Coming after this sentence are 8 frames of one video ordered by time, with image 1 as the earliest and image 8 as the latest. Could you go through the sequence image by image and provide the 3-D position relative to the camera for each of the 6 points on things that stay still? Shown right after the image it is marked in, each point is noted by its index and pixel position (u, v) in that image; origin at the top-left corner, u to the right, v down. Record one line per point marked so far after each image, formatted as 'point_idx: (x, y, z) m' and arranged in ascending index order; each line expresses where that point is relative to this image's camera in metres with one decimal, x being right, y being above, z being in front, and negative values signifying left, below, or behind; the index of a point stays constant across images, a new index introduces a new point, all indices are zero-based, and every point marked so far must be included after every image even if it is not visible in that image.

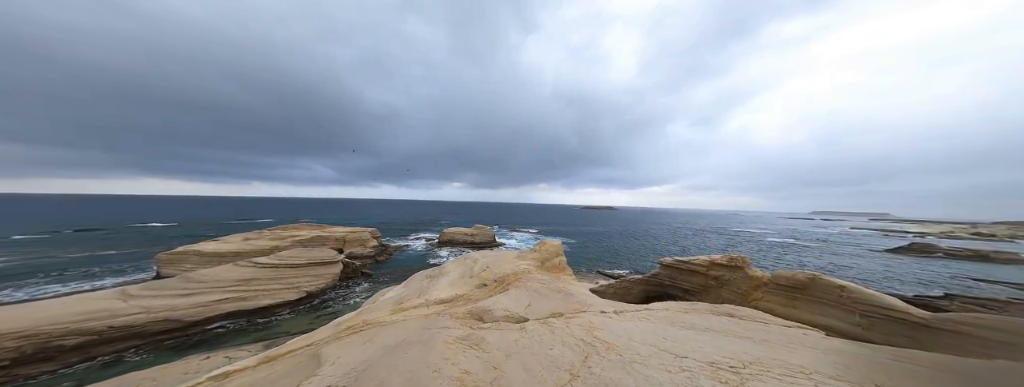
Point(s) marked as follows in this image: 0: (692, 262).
0: (+7.7, -2.9, +10.3) m
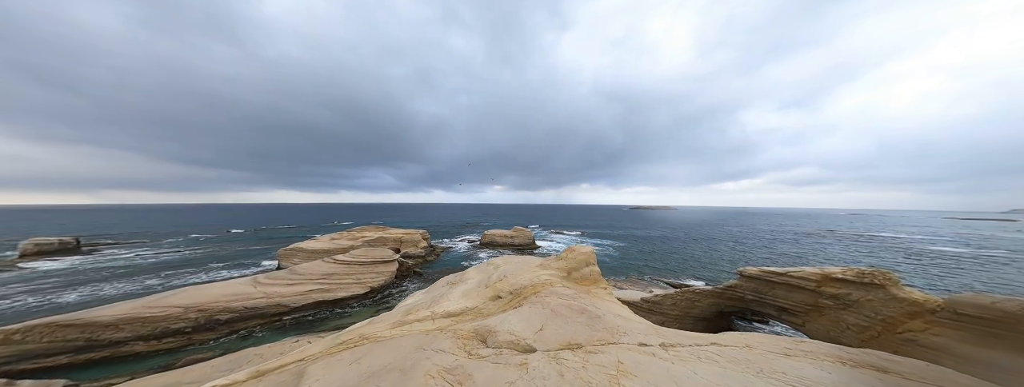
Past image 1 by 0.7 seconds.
0: (+9.5, -2.7, +8.2) m
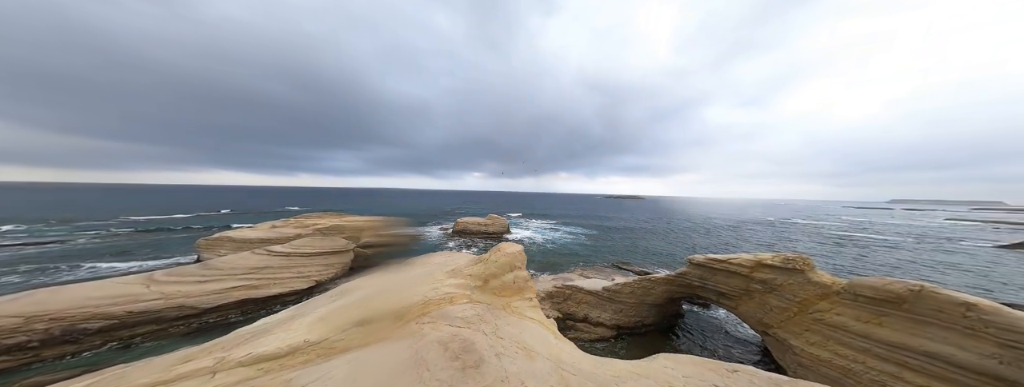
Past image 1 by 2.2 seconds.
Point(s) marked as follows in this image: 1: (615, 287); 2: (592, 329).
0: (+8.0, -2.5, +8.9) m
1: (+6.4, -5.5, +14.5) m
2: (+5.2, -8.0, +14.3) m
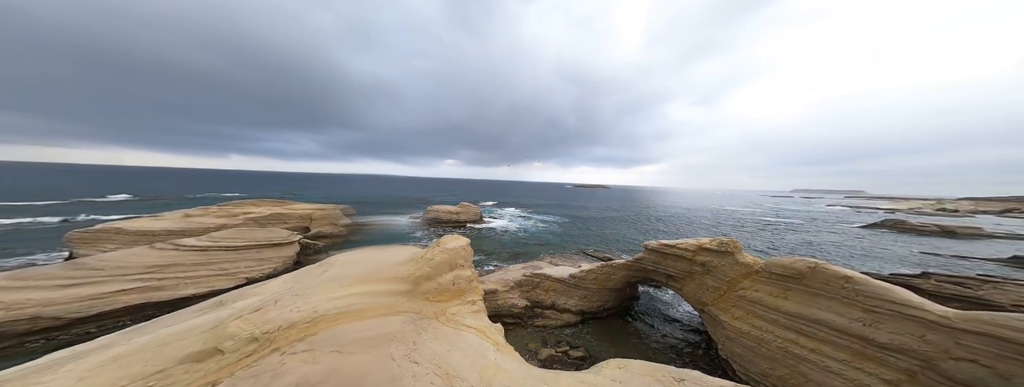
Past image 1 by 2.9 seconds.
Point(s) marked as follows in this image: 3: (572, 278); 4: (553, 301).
0: (+6.6, -2.1, +9.8) m
1: (+4.3, -4.8, +15.2) m
2: (+3.1, -7.3, +15.0) m
3: (+3.8, -5.1, +15.2) m
4: (+2.8, -6.6, +15.3) m
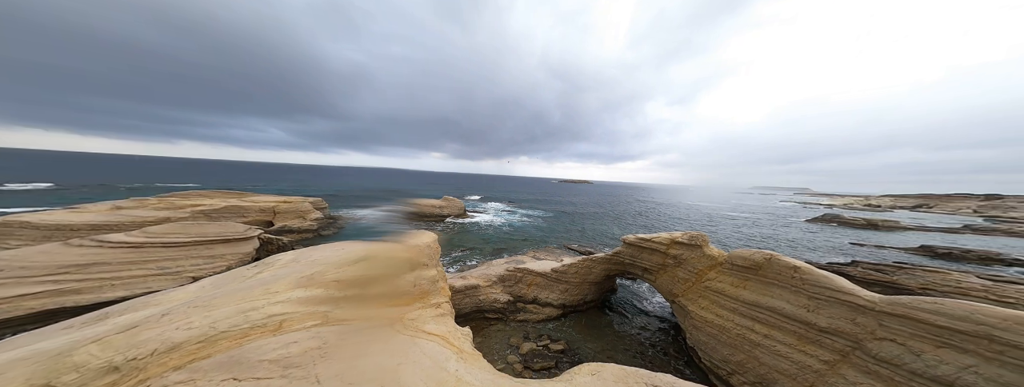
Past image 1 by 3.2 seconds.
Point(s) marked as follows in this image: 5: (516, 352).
0: (+5.8, -1.9, +10.2) m
1: (+3.2, -4.5, +15.6) m
2: (+1.9, -7.0, +15.3) m
3: (+2.7, -4.7, +15.5) m
4: (+1.6, -6.2, +15.6) m
5: (+0.5, -7.9, +12.5) m
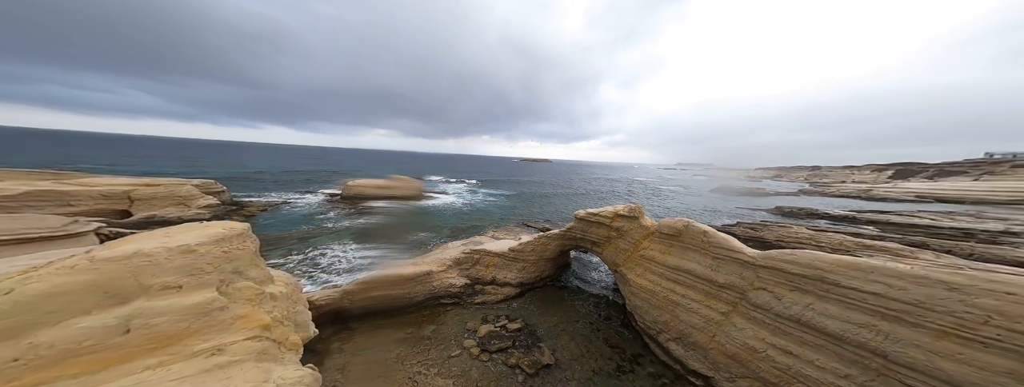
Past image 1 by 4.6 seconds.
0: (+3.4, -0.9, +9.8) m
1: (+0.1, -3.1, +15.0) m
2: (-1.0, -5.7, +14.8) m
3: (-0.3, -3.4, +14.9) m
4: (-1.4, -4.9, +14.9) m
5: (-2.0, -6.8, +11.8) m
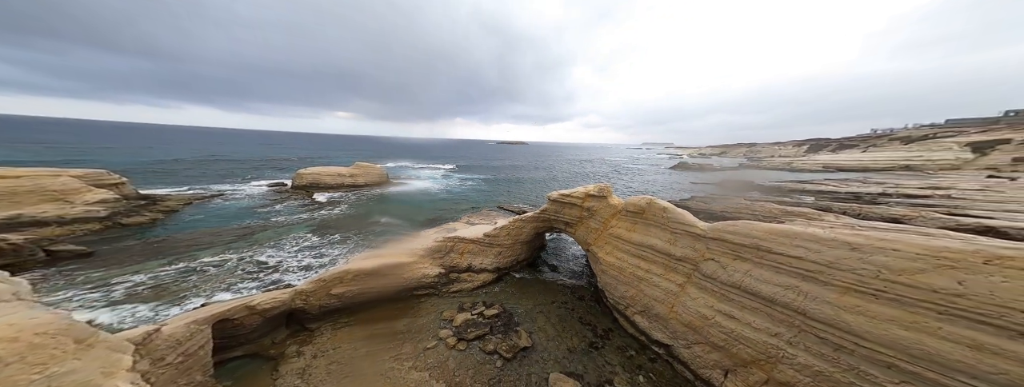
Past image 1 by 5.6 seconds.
0: (+2.4, -0.3, +9.3) m
1: (-1.4, -2.3, +14.3) m
2: (-2.5, -4.9, +14.1) m
3: (-1.8, -2.6, +14.2) m
4: (-2.9, -4.1, +14.2) m
5: (-3.1, -6.2, +11.2) m
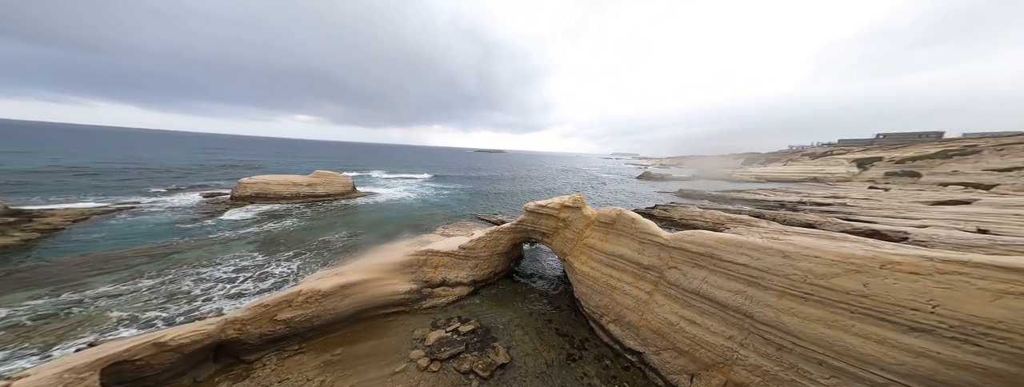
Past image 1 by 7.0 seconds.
0: (+2.0, -1.3, +9.1) m
1: (-2.3, -3.2, +13.6) m
2: (-3.4, -5.8, +13.3) m
3: (-2.7, -3.5, +13.4) m
4: (-3.8, -5.0, +13.3) m
5: (-3.8, -7.1, +10.3) m
